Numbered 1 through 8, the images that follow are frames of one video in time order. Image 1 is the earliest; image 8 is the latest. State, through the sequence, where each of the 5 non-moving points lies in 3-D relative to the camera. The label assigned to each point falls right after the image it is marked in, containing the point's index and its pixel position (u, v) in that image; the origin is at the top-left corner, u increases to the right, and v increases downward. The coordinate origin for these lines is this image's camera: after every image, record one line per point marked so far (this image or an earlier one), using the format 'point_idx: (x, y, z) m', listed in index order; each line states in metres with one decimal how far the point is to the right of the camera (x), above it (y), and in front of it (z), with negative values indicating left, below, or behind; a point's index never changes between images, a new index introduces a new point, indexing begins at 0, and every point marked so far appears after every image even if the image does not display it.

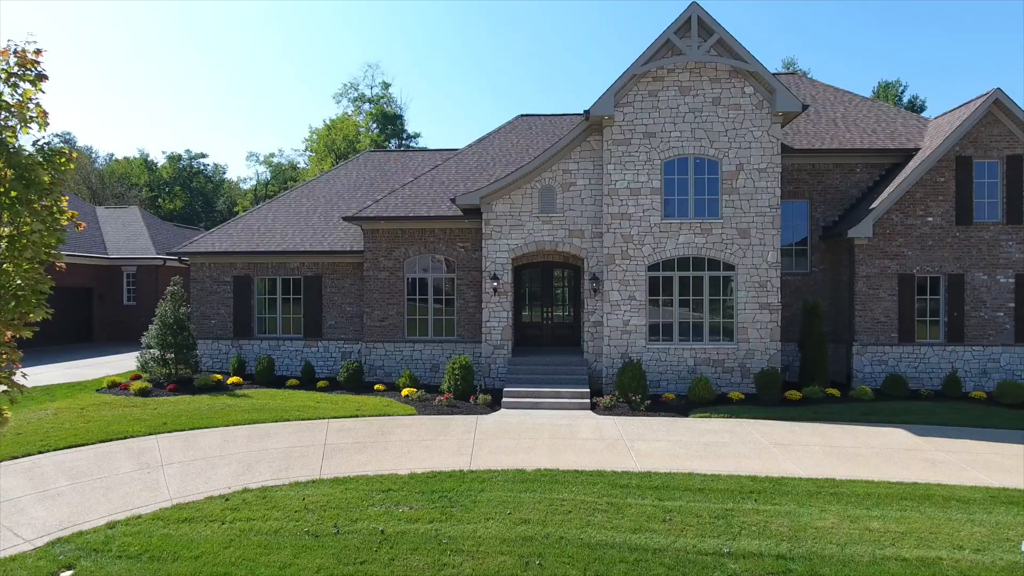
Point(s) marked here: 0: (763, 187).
0: (+3.2, +1.3, +14.7) m
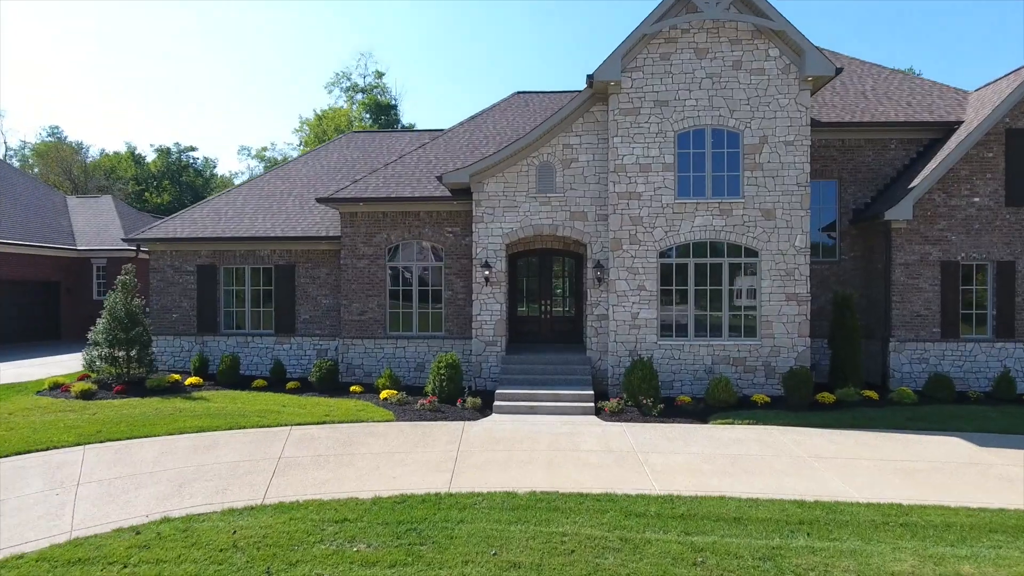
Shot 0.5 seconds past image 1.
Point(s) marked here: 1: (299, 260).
0: (+3.1, +1.4, +13.0) m
1: (-2.9, +0.4, +15.4) m
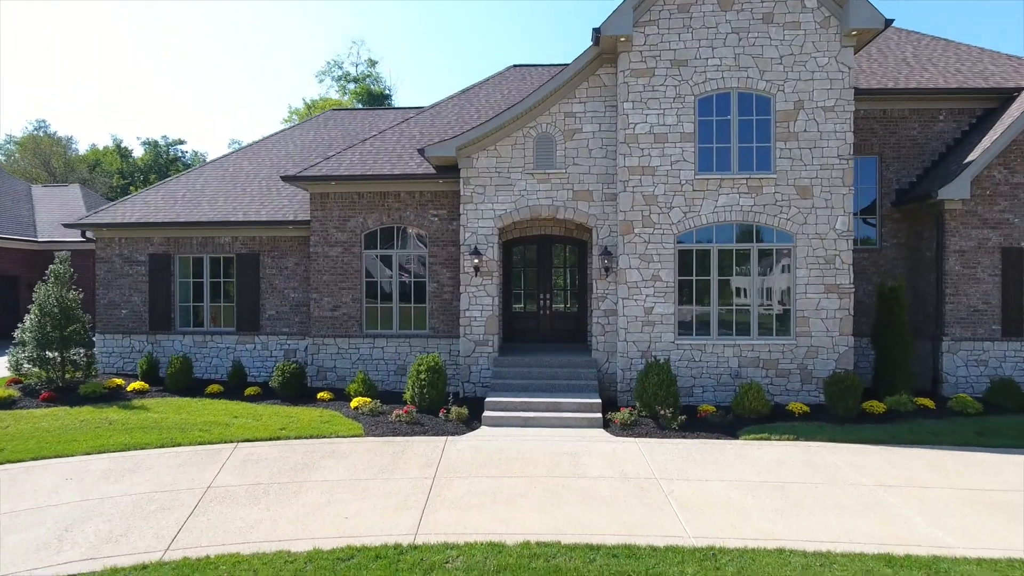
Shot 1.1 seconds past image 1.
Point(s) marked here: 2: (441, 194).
0: (+3.1, +1.5, +11.1) m
1: (-2.9, +0.5, +13.6) m
2: (-0.8, +1.1, +12.8) m
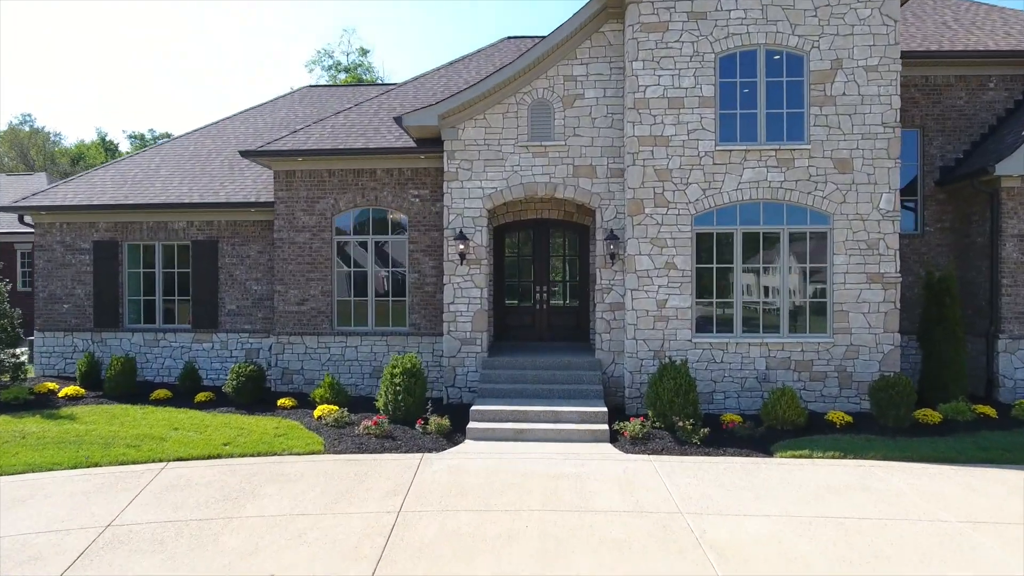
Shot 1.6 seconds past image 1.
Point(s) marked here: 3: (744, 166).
0: (+3.0, +1.6, +9.5) m
1: (-3.0, +0.6, +12.0) m
2: (-0.9, +1.1, +11.2) m
3: (+1.9, +1.0, +9.6) m
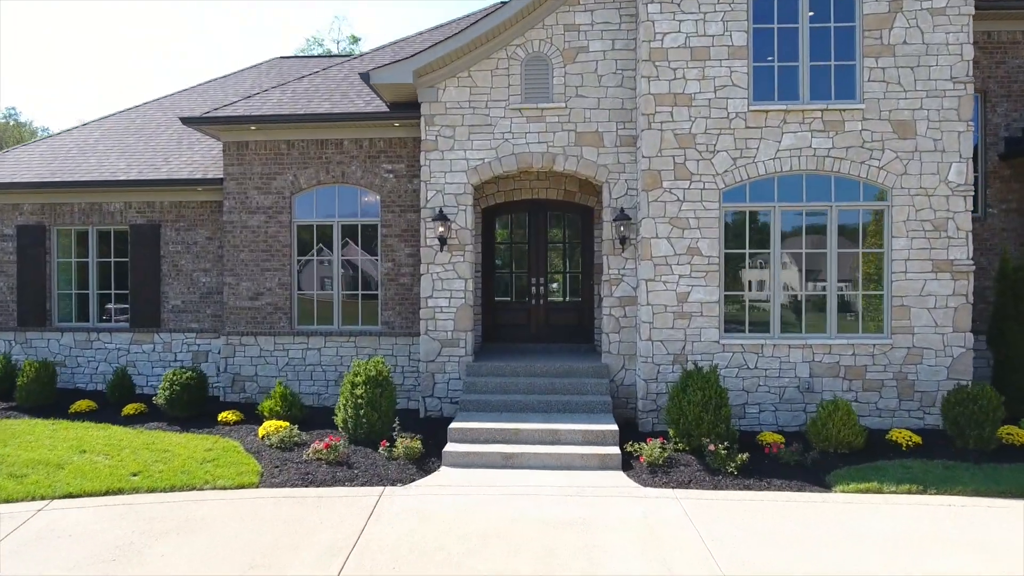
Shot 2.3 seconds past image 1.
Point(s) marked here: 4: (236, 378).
0: (+2.9, +1.7, +7.8) m
1: (-3.1, +0.6, +10.3) m
2: (-0.9, +1.2, +9.5) m
3: (+1.9, +1.1, +7.9) m
4: (-2.3, -0.8, +9.7) m
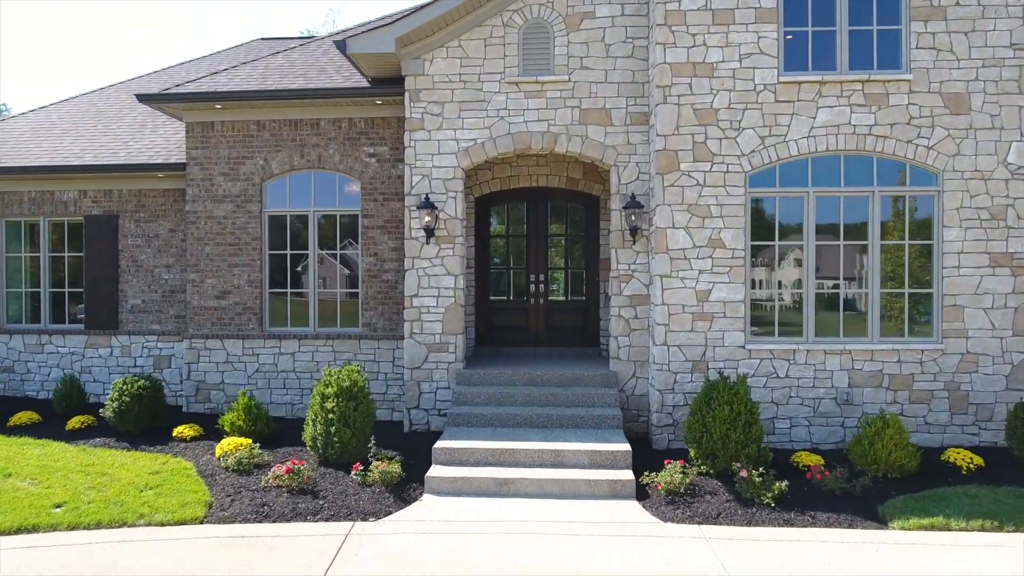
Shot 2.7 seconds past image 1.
0: (+2.9, +1.7, +6.8) m
1: (-3.1, +0.6, +9.3) m
2: (-1.0, +1.2, +8.5) m
3: (+1.8, +1.1, +6.9) m
4: (-2.3, -0.7, +8.7) m
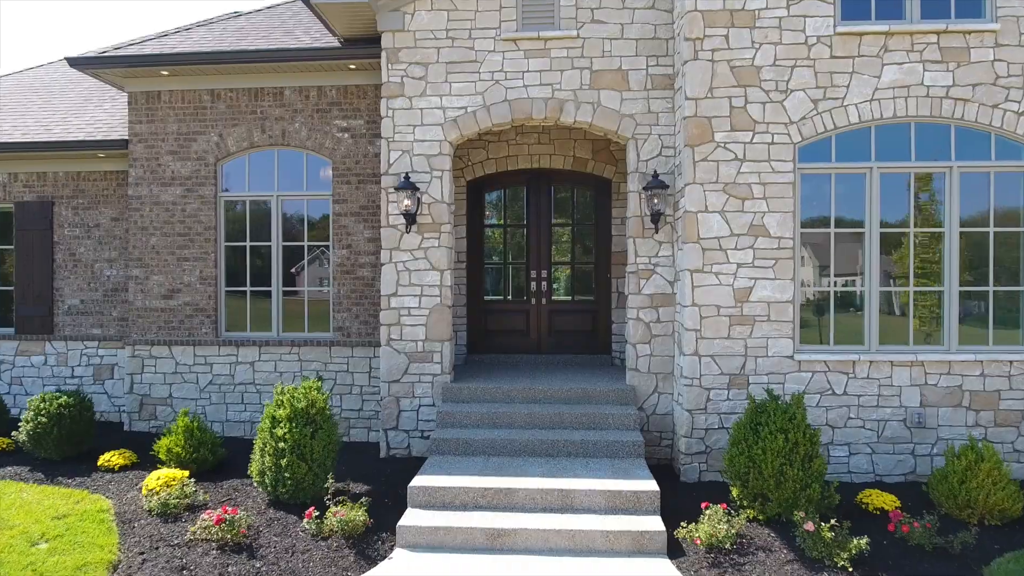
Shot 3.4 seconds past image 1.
0: (+2.9, +1.7, +5.6) m
1: (-3.1, +0.7, +8.0) m
2: (-1.0, +1.2, +7.2) m
3: (+1.8, +1.1, +5.7) m
4: (-2.4, -0.7, +7.4) m
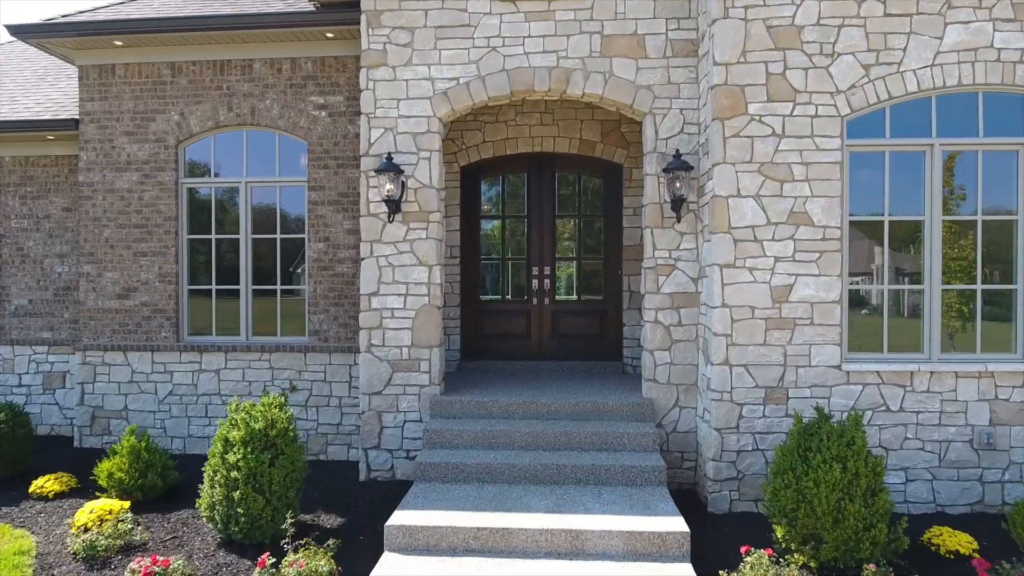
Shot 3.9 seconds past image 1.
0: (+2.9, +1.7, +4.7) m
1: (-3.1, +0.7, +7.2) m
2: (-1.0, +1.2, +6.4) m
3: (+1.8, +1.1, +4.8) m
4: (-2.4, -0.7, +6.6) m
